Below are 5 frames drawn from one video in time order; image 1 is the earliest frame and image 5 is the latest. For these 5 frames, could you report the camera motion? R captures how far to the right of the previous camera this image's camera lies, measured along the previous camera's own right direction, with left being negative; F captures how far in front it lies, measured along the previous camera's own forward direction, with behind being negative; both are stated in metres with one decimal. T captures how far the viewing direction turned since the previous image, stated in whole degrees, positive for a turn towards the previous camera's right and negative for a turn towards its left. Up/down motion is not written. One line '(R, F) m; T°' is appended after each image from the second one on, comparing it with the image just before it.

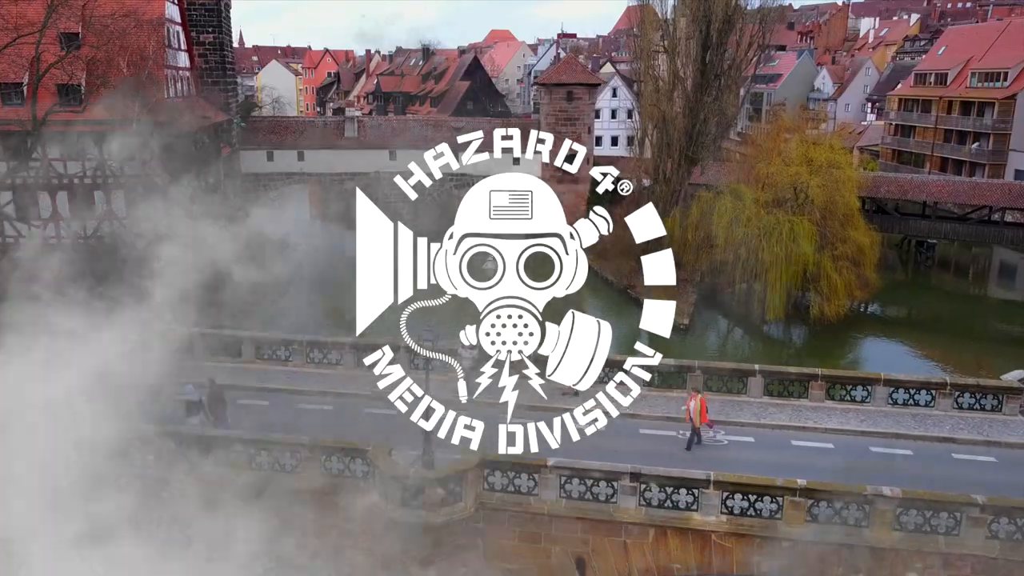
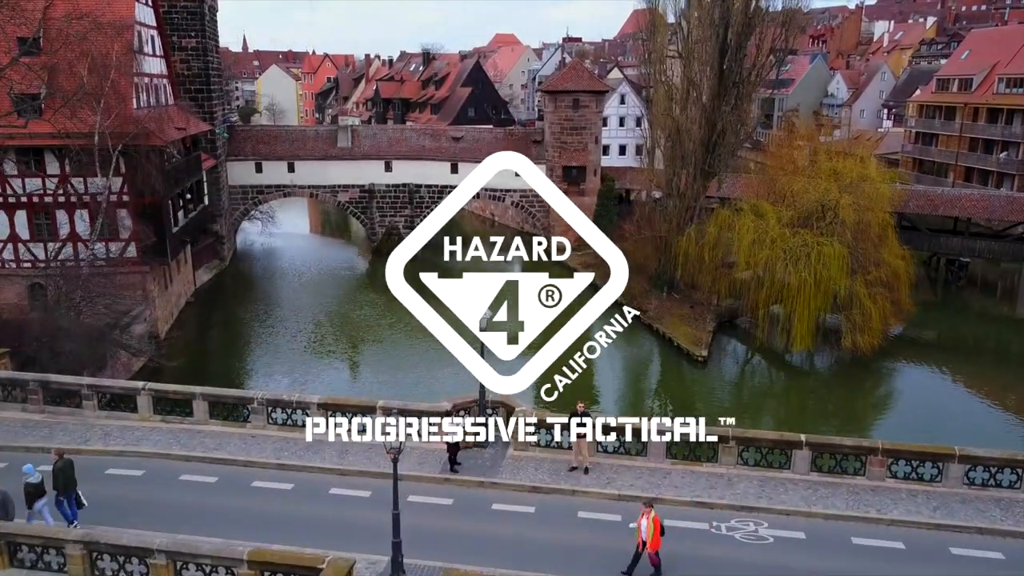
(+0.1, +1.5) m; 0°
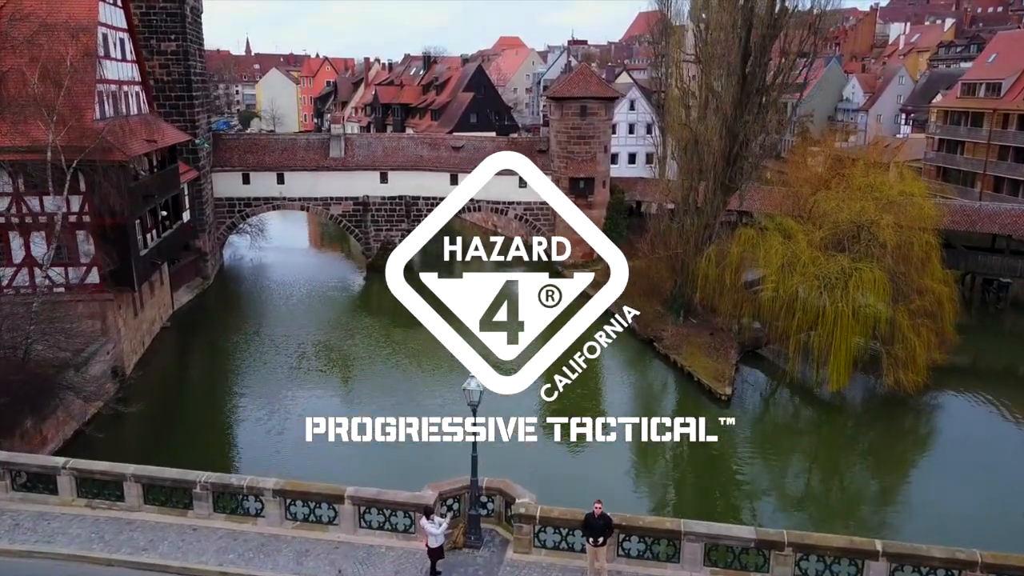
(0.0, +1.6) m; 0°
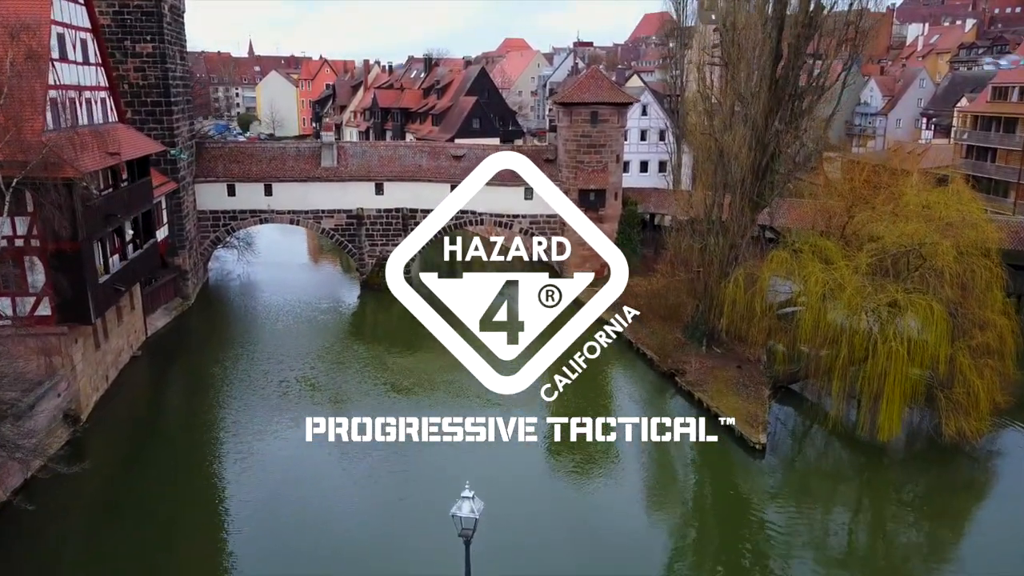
(0.0, +1.7) m; 0°
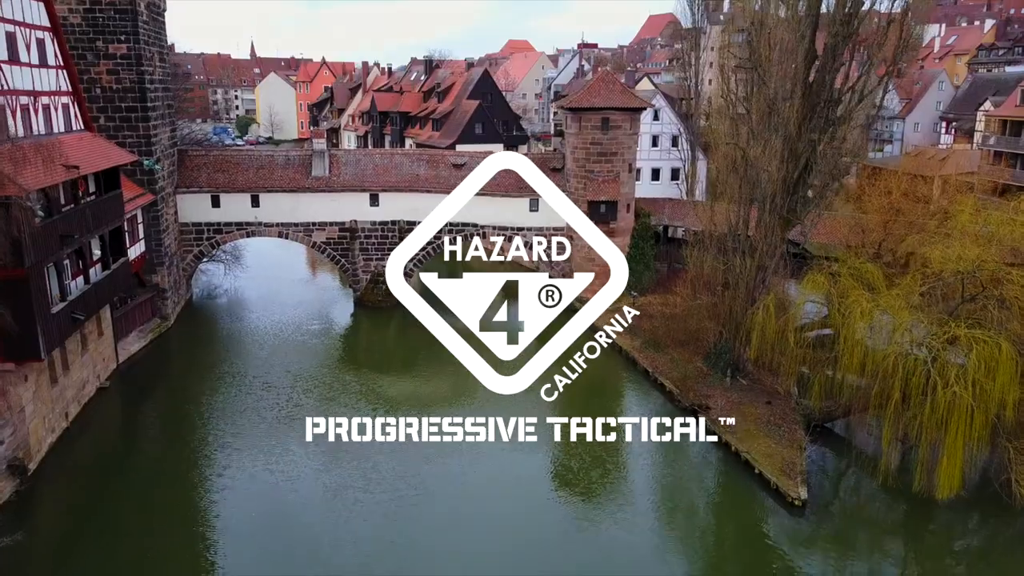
(0.0, +1.5) m; 0°
